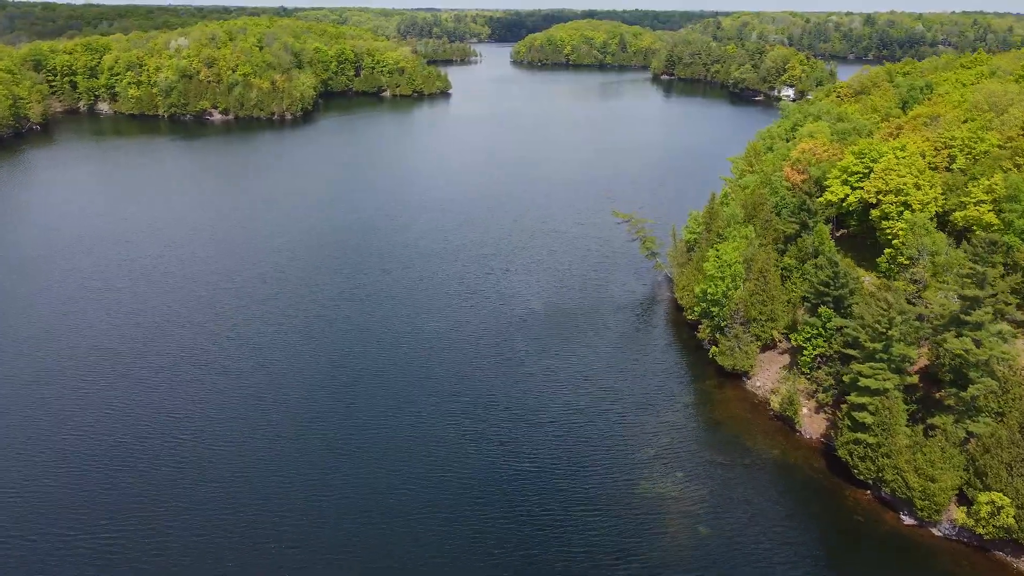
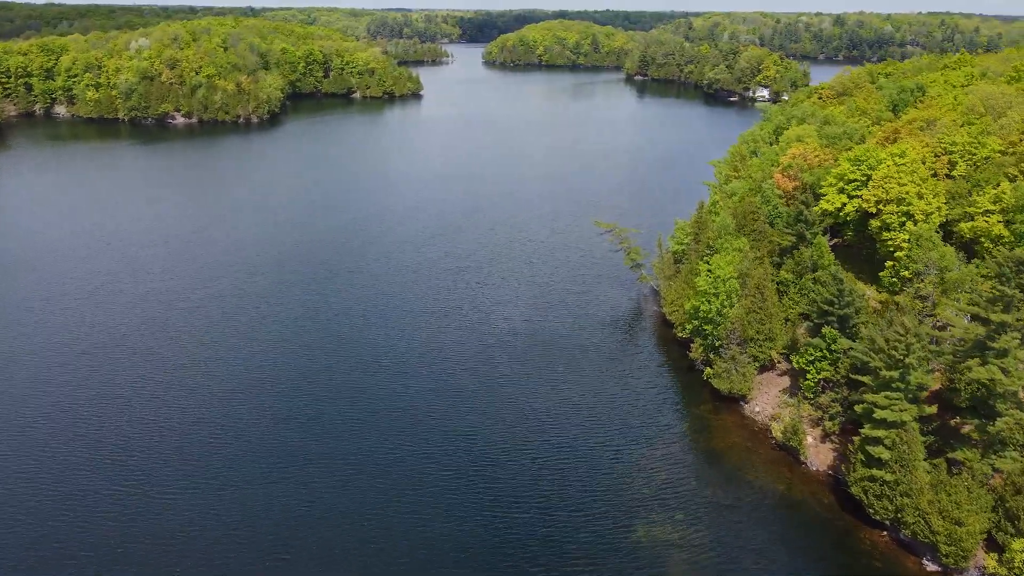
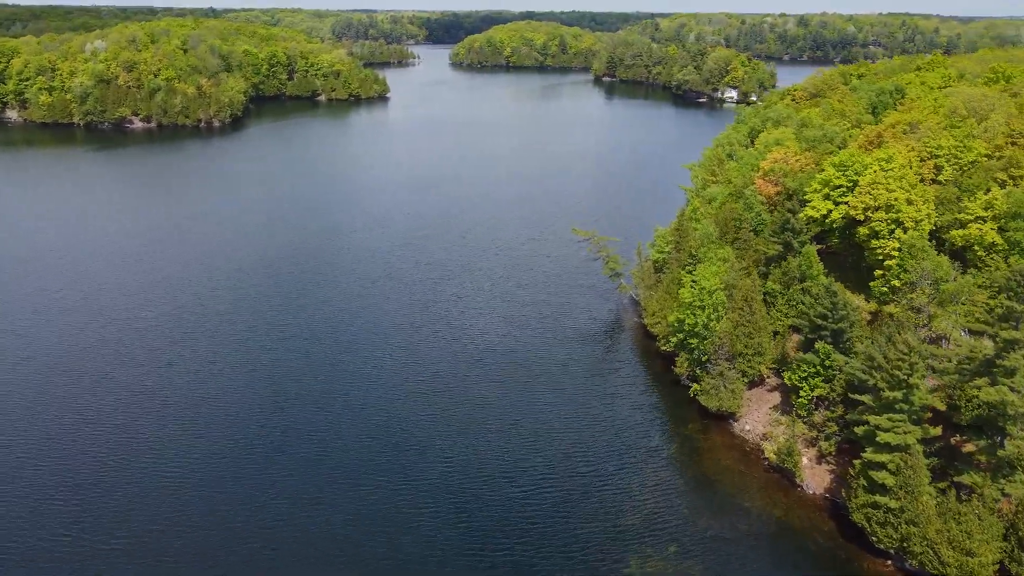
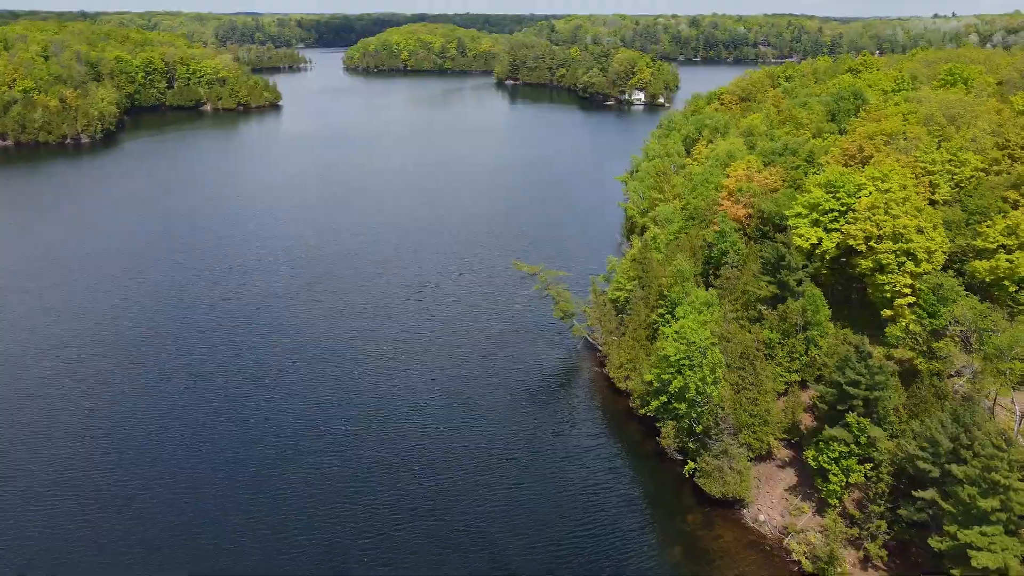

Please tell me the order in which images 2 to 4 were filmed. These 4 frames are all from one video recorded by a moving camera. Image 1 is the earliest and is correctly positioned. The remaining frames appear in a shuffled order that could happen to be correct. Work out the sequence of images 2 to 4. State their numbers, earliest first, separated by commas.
2, 3, 4
